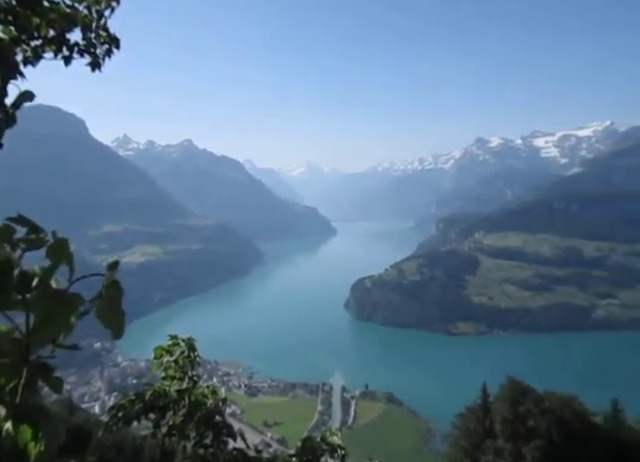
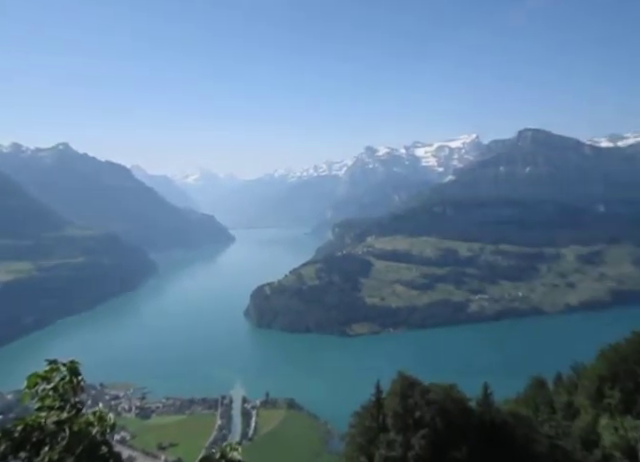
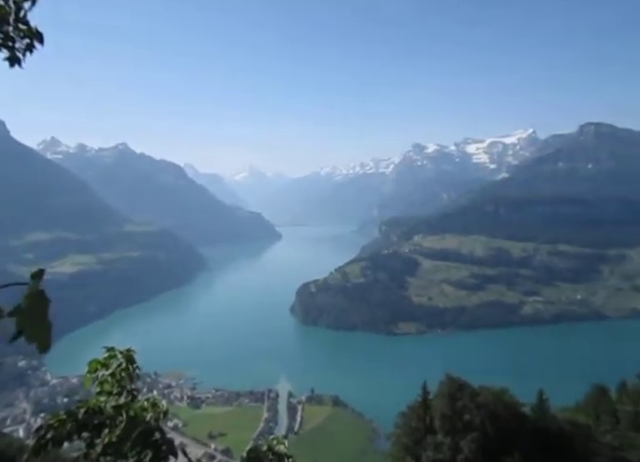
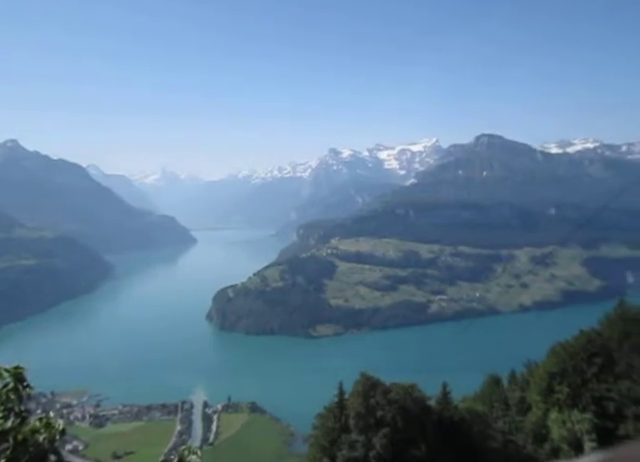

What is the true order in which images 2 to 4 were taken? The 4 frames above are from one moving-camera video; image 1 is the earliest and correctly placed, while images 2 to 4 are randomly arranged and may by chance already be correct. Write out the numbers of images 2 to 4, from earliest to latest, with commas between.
3, 2, 4
